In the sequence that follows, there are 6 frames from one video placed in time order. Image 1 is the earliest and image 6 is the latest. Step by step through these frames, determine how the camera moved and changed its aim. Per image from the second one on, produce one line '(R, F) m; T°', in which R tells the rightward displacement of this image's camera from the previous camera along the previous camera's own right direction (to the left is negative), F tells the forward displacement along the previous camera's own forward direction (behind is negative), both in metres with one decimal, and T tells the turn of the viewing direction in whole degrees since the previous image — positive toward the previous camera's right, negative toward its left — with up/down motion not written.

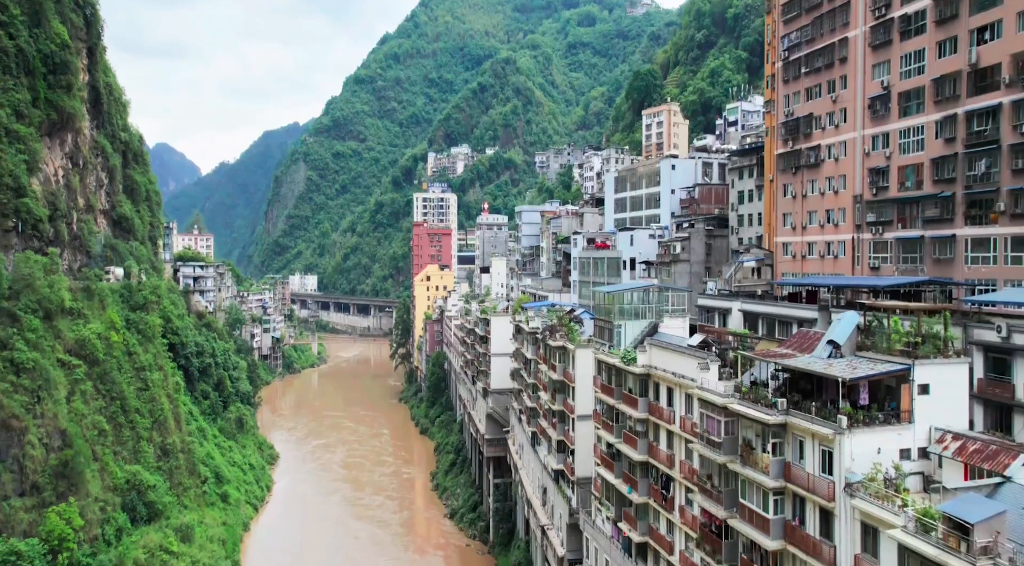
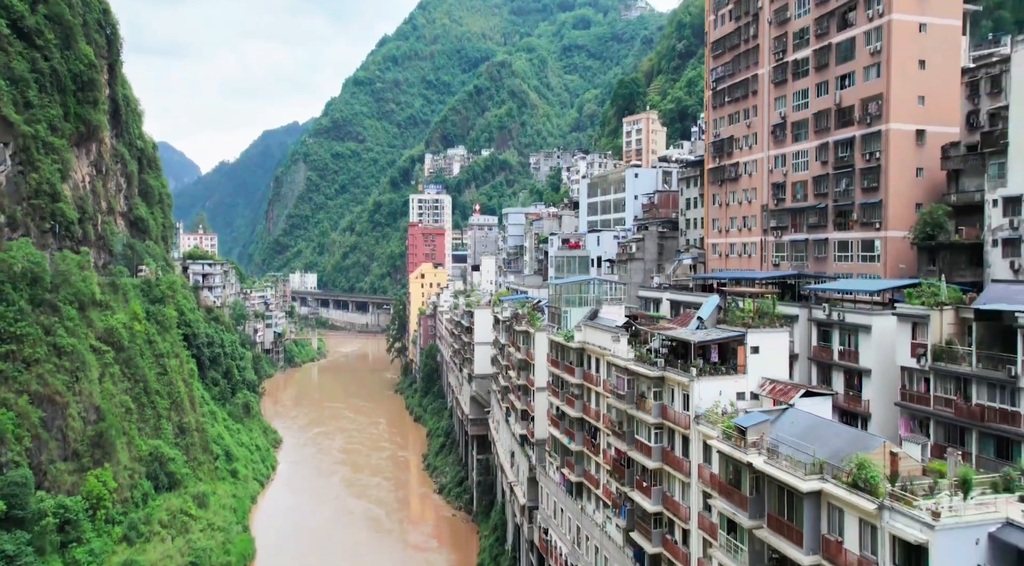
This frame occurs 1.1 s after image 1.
(+1.3, -5.8) m; 0°
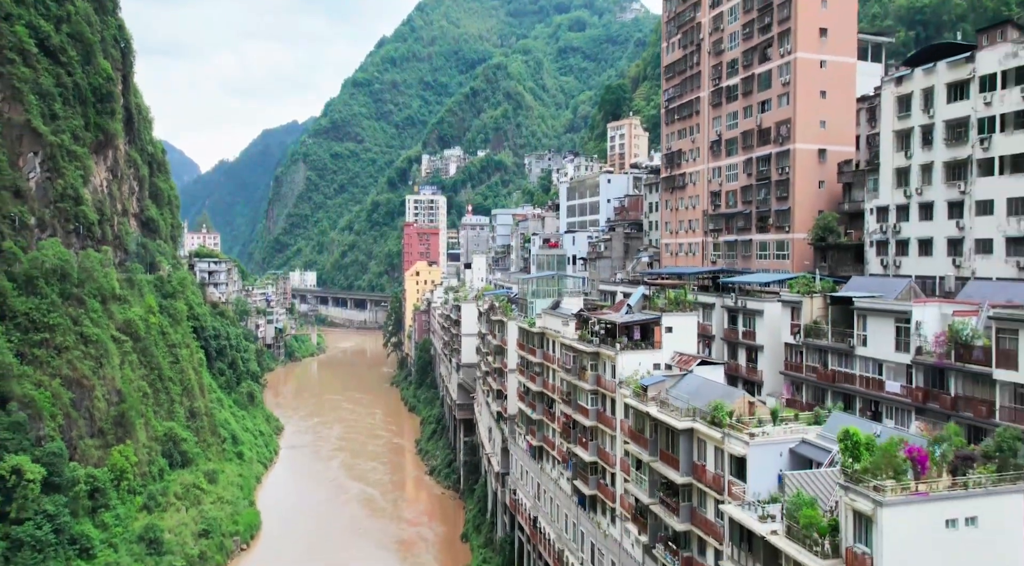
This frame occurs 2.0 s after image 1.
(+1.2, -5.0) m; 0°
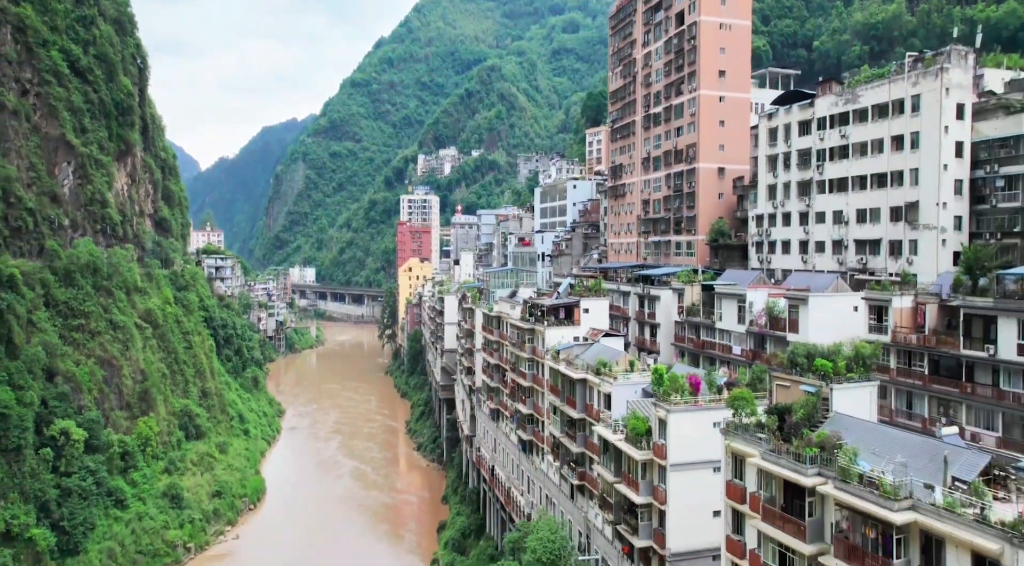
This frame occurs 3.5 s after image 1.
(+1.9, -7.3) m; 0°
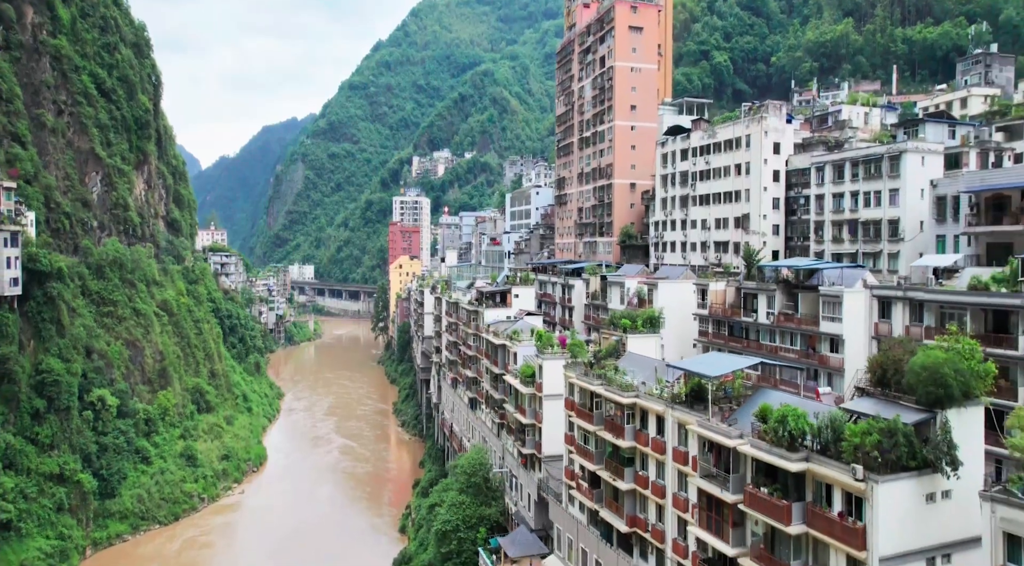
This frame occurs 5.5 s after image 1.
(+2.8, -9.3) m; 0°
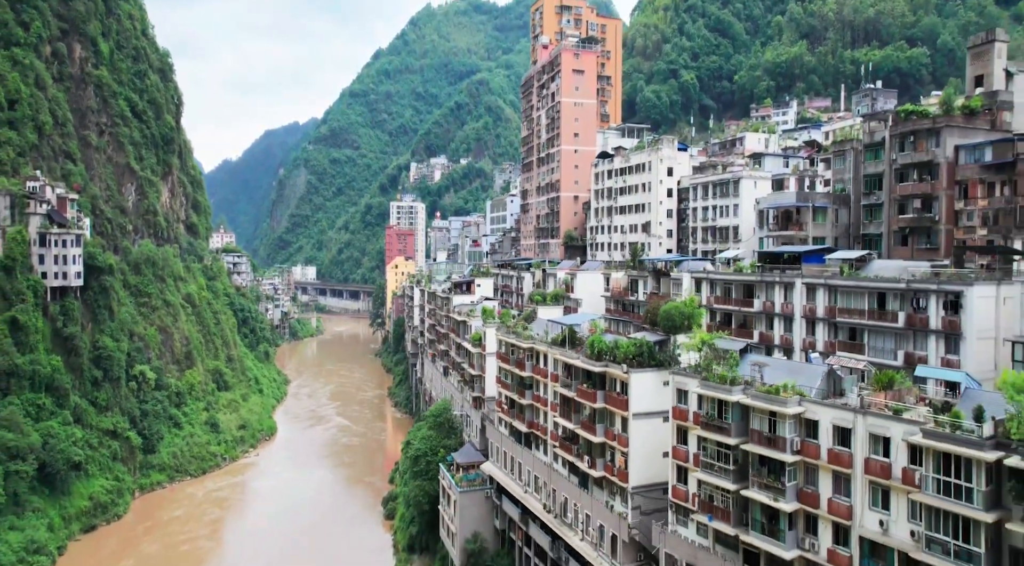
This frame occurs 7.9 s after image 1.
(+2.6, -11.1) m; 0°
